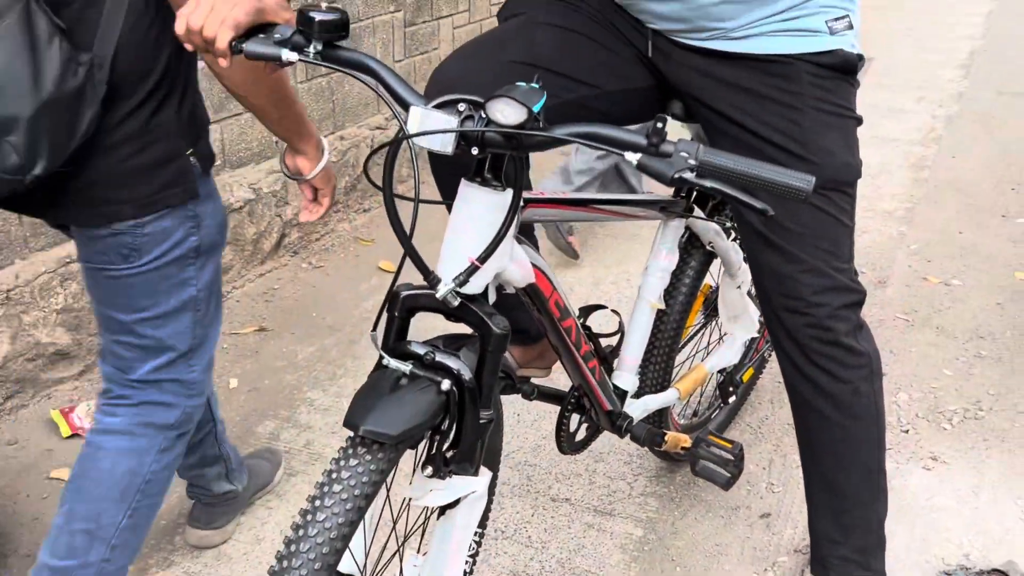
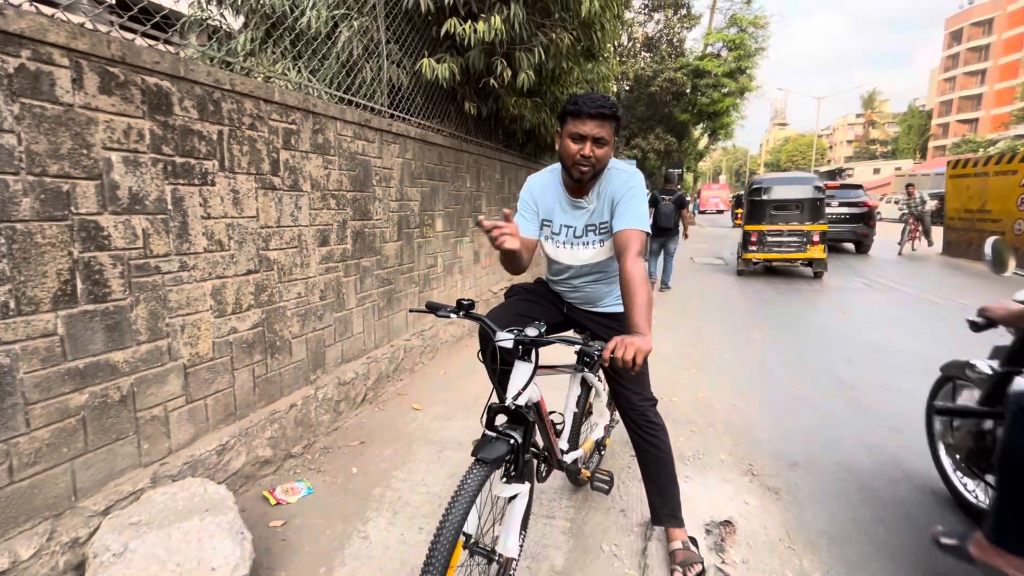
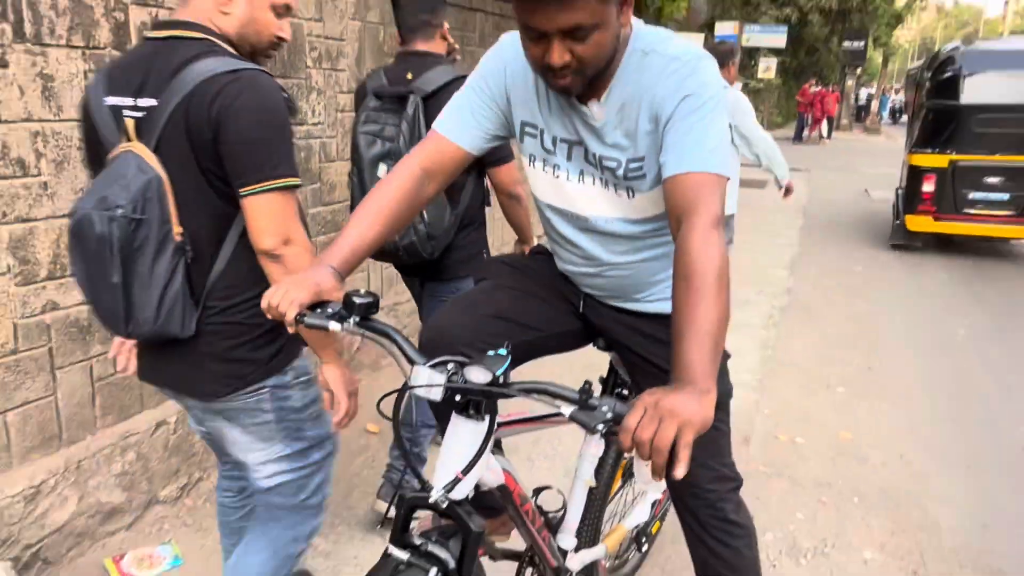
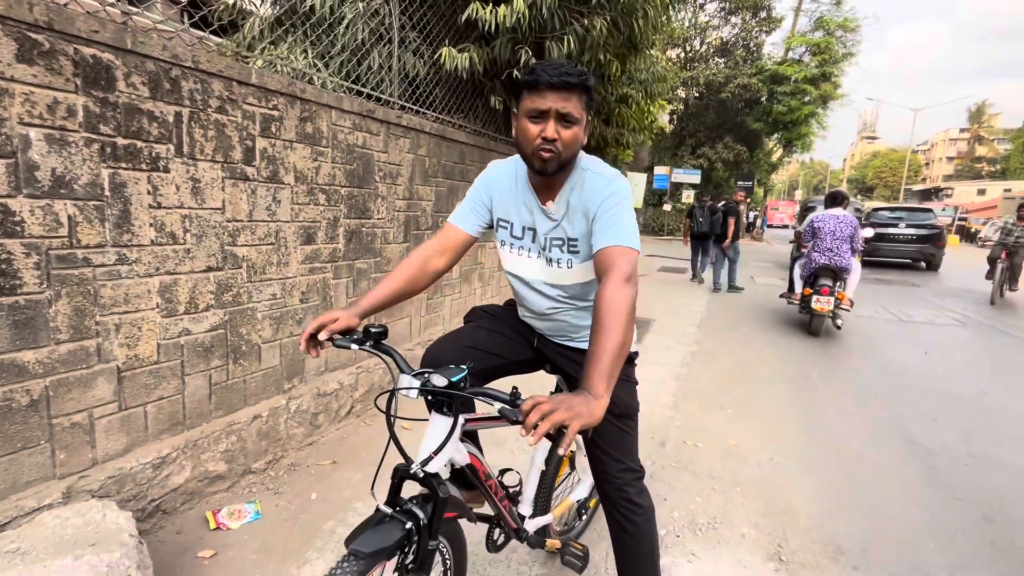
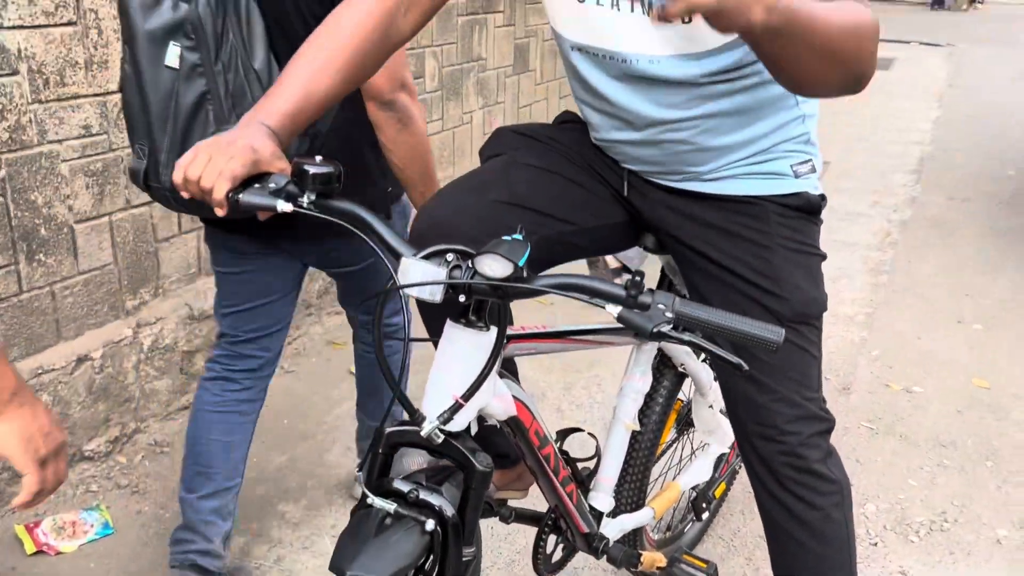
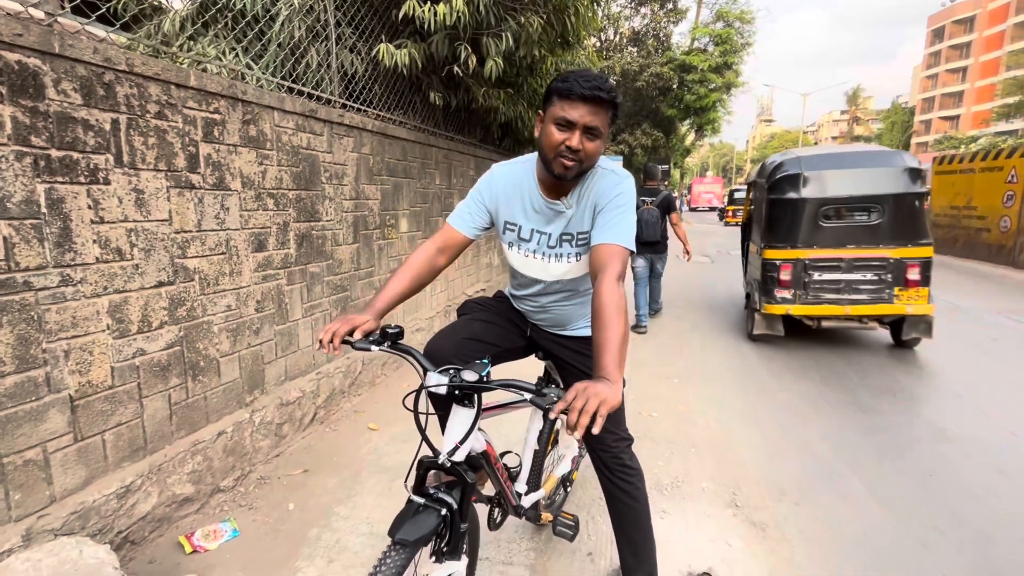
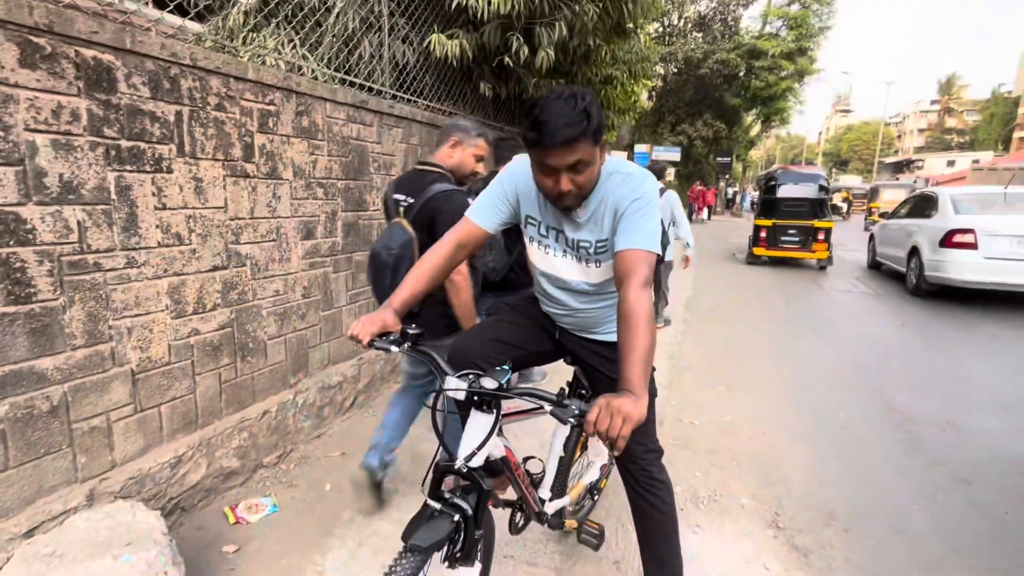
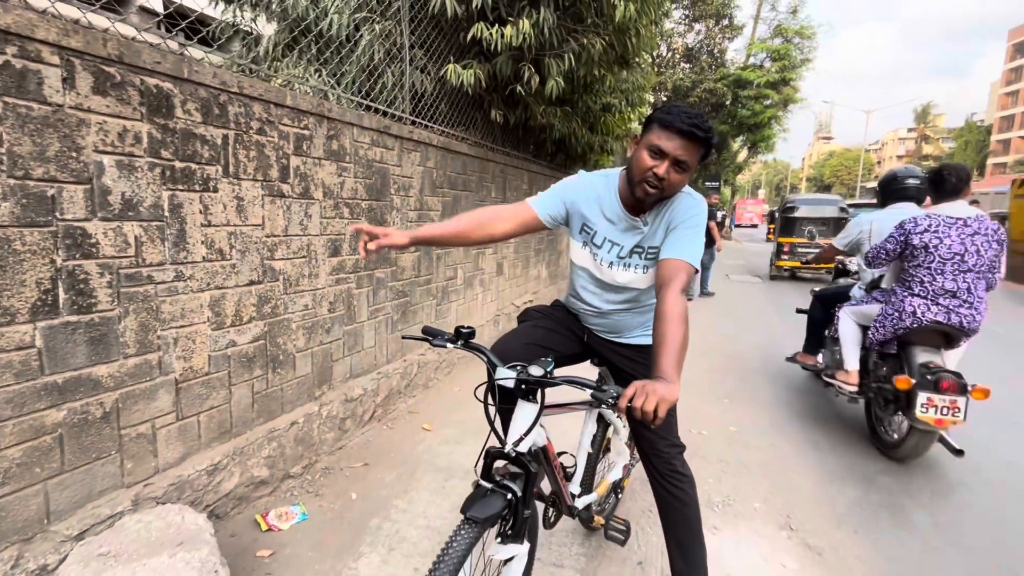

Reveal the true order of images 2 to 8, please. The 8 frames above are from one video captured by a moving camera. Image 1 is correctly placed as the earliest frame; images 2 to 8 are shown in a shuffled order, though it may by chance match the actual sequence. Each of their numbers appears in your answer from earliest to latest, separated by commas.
5, 3, 7, 6, 2, 8, 4
